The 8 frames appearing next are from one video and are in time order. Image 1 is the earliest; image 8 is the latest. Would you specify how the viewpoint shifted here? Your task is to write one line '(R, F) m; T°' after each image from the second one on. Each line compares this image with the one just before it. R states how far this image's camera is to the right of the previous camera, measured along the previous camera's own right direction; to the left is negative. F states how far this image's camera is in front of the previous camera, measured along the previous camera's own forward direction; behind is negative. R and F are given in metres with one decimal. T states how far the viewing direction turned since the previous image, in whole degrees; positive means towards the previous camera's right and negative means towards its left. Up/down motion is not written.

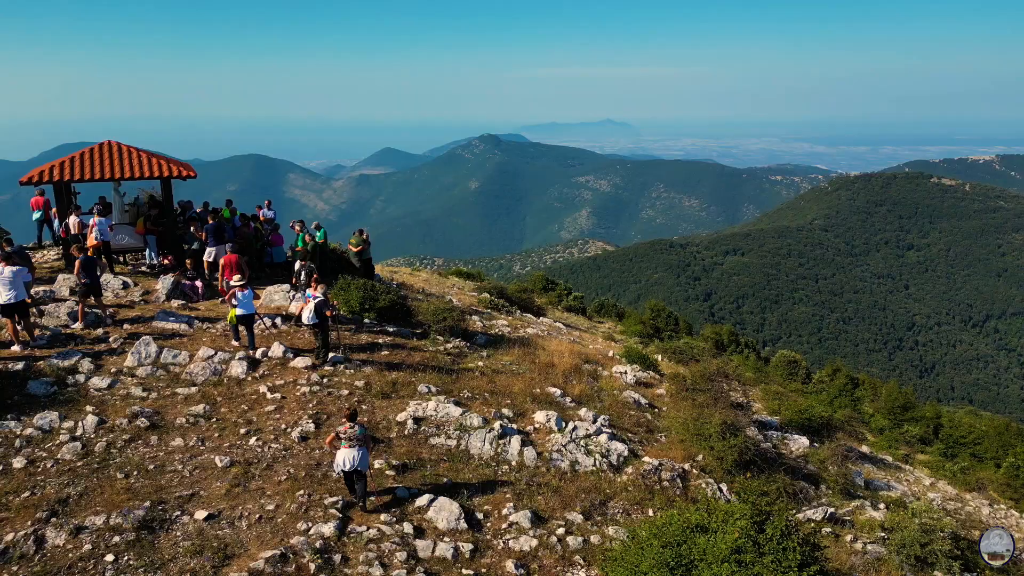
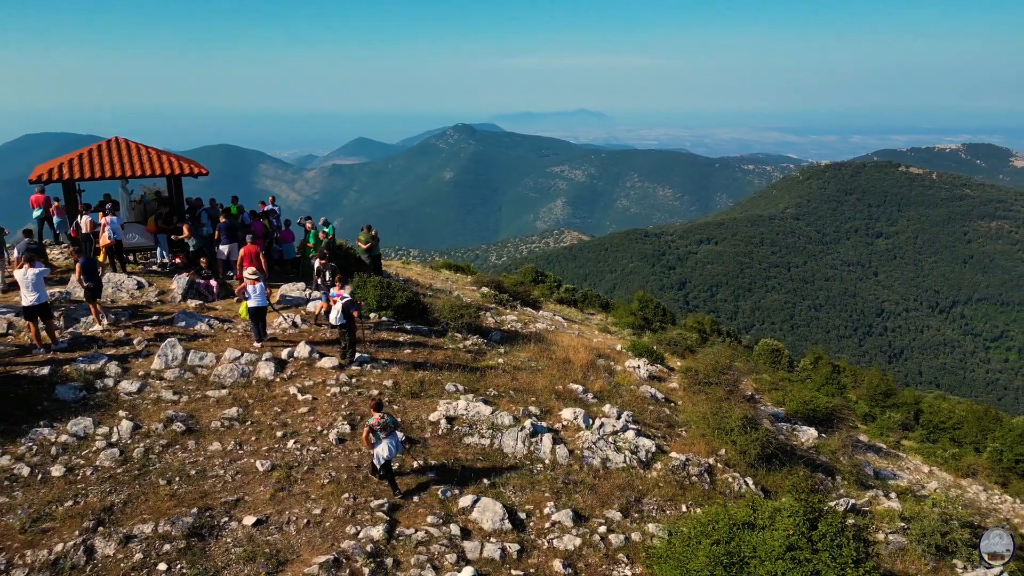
(-0.9, 0.0) m; +2°
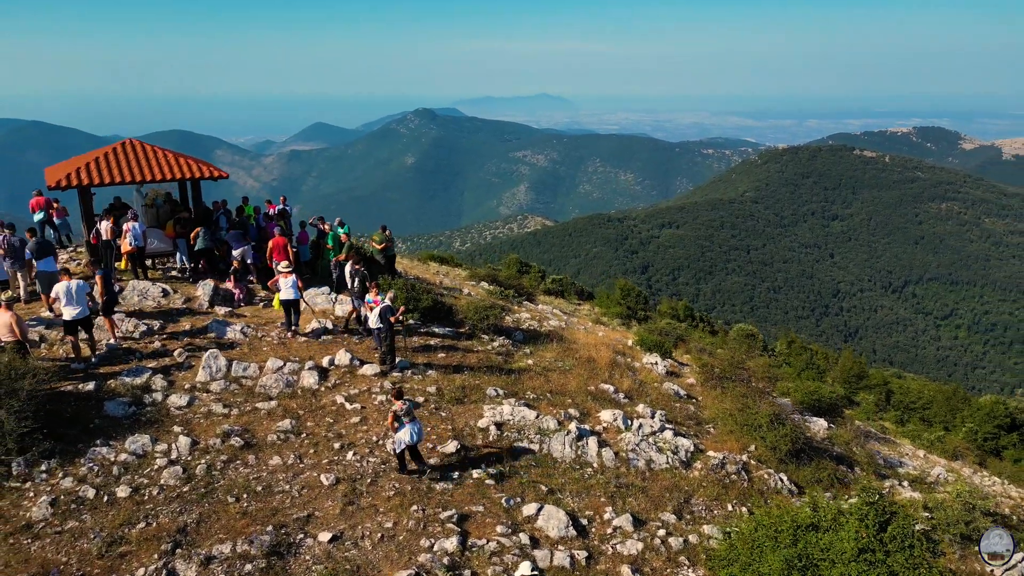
(-1.3, 0.0) m; +3°
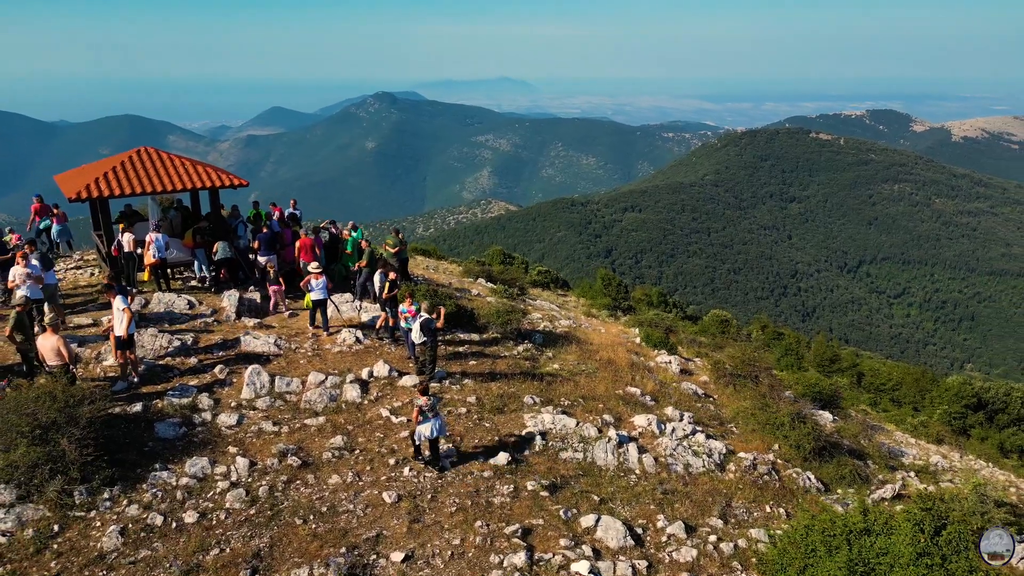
(-1.2, -0.1) m; +3°
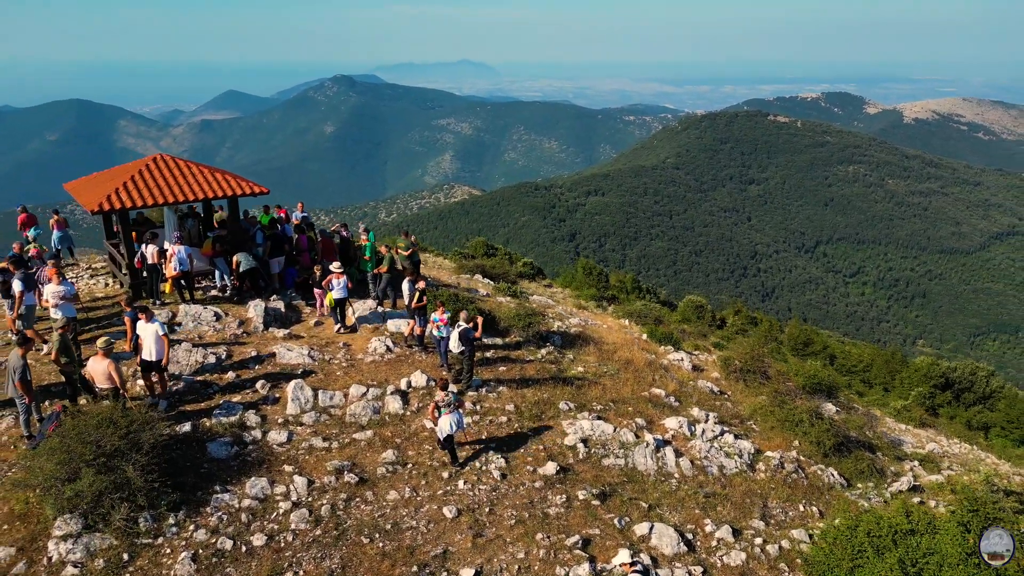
(-1.2, 0.0) m; +3°
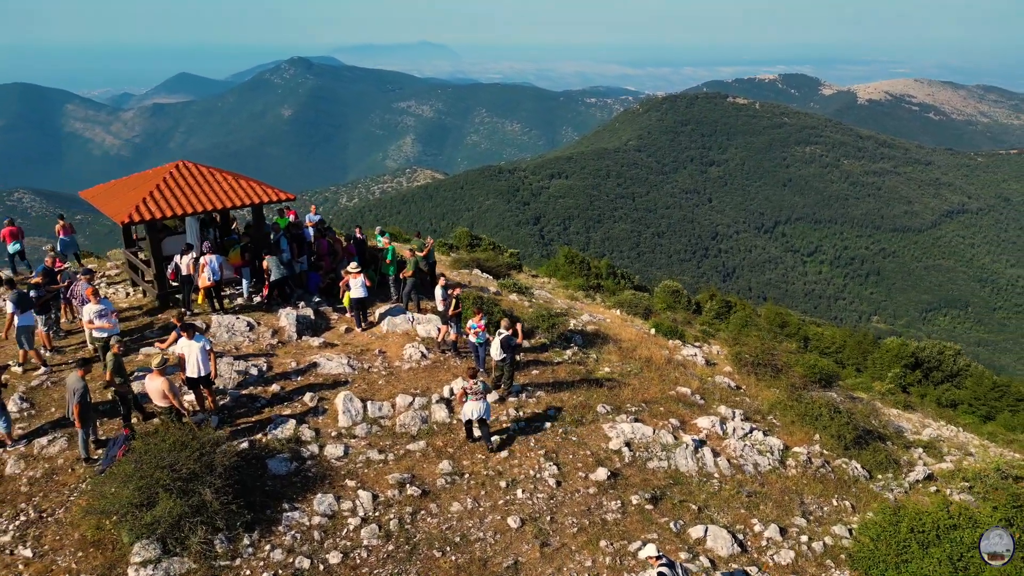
(-1.3, -0.1) m; +3°
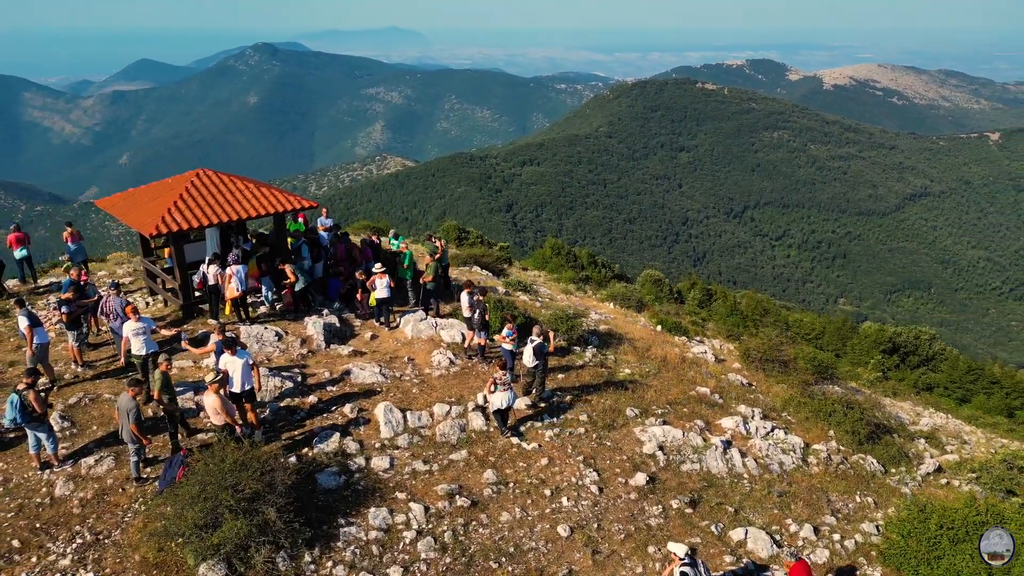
(-1.0, -0.1) m; +2°
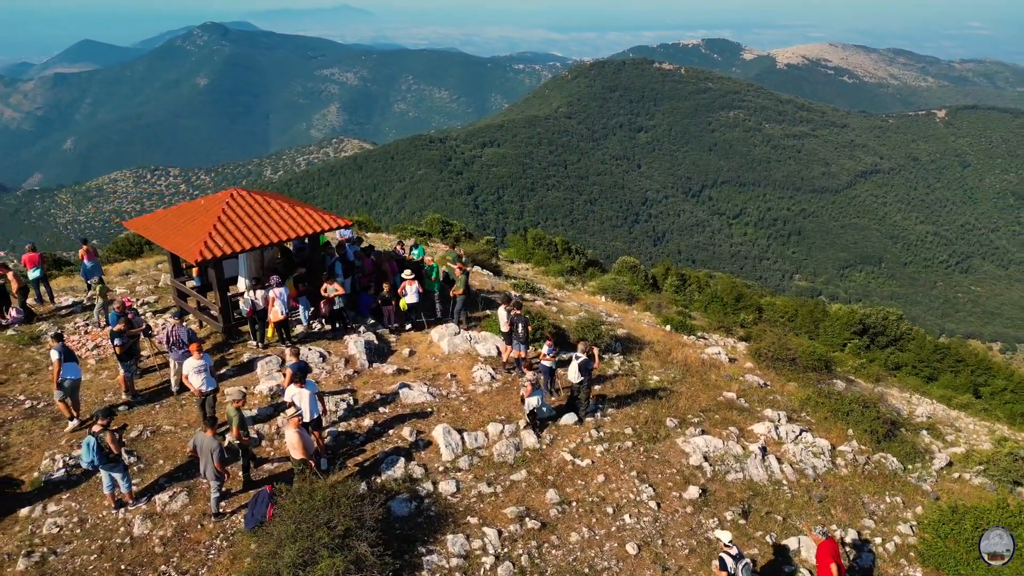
(-1.4, -0.1) m; +3°
